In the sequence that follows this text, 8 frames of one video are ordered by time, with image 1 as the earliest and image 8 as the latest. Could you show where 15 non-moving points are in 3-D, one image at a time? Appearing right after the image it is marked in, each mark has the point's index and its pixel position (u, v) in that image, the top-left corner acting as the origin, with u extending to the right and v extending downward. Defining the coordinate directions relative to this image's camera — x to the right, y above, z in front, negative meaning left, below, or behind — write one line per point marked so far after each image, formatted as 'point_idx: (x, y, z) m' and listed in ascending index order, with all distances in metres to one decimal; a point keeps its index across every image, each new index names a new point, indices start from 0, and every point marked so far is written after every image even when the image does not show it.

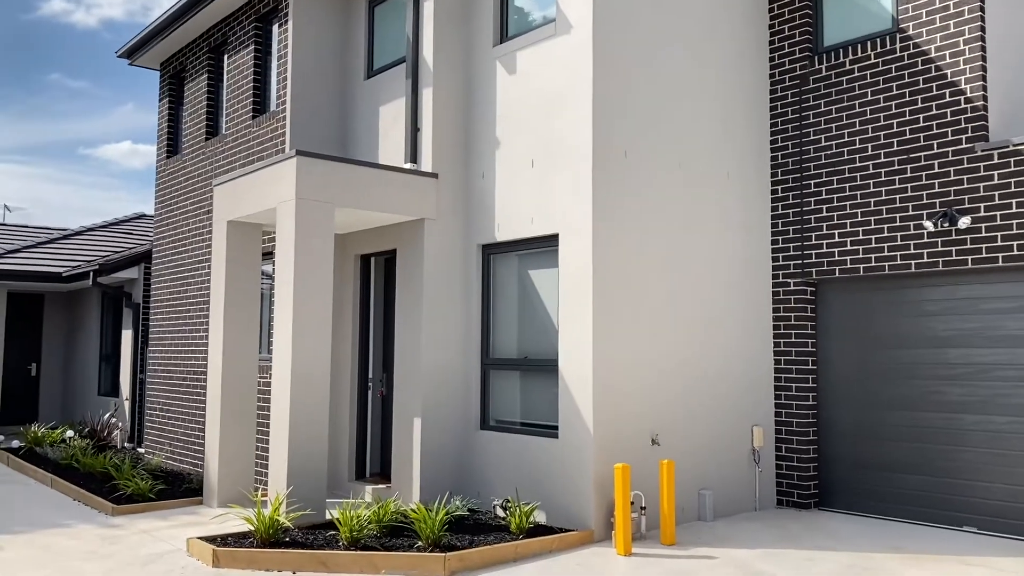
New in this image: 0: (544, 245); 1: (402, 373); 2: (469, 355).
0: (+0.3, +0.4, +8.1) m
1: (-1.1, -0.9, +8.6) m
2: (-0.4, -0.7, +8.7) m
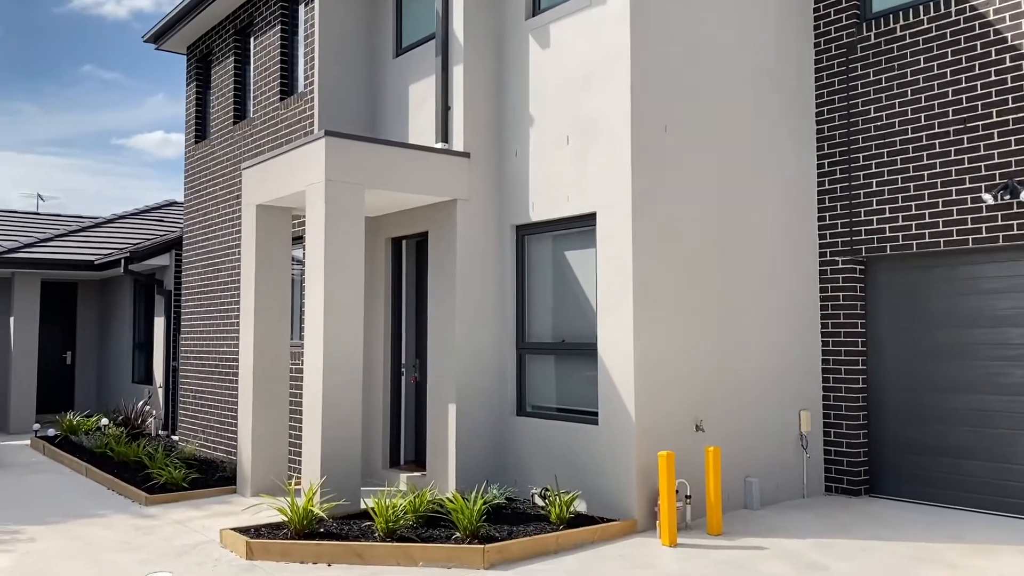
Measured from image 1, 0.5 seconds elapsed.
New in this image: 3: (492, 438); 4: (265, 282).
0: (+0.6, +0.6, +7.8) m
1: (-0.7, -0.7, +8.4) m
2: (-0.1, -0.5, +8.4) m
3: (-0.2, -1.5, +8.3) m
4: (-2.5, +0.1, +8.7) m
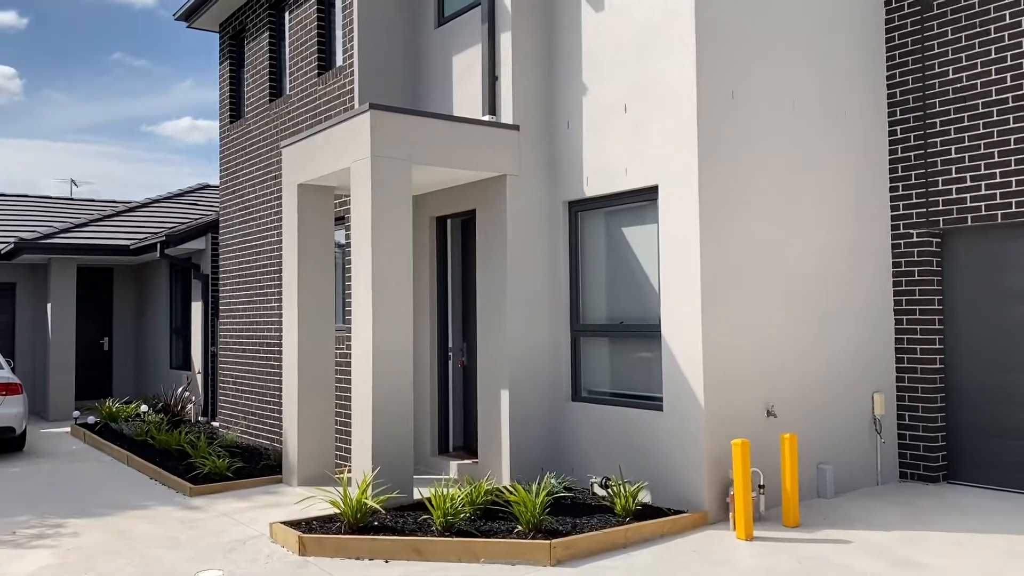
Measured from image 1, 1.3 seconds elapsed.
0: (+1.1, +0.8, +7.4) m
1: (-0.2, -0.5, +8.0) m
2: (+0.4, -0.3, +8.0) m
3: (+0.3, -1.3, +7.9) m
4: (-2.0, +0.2, +8.3) m
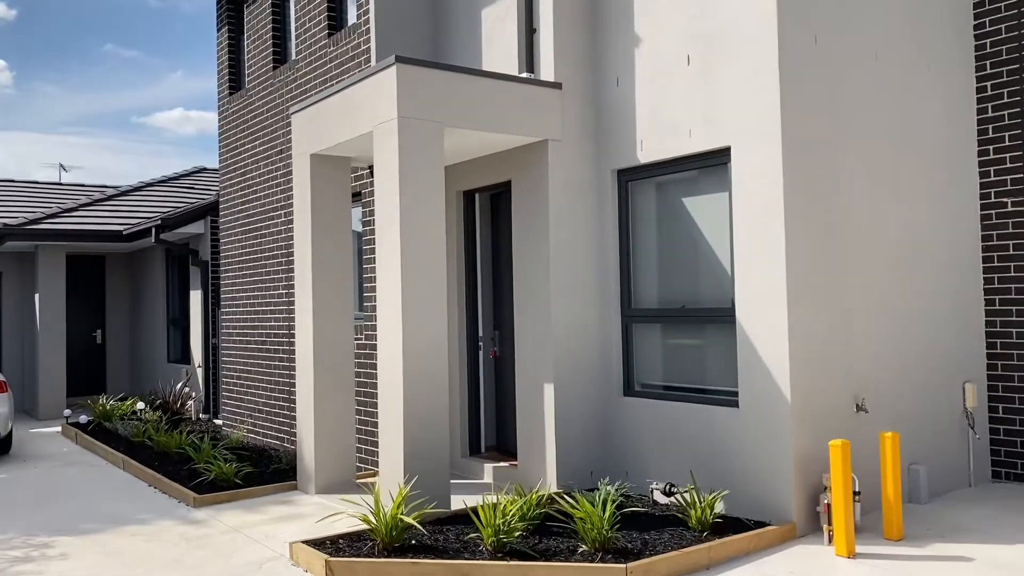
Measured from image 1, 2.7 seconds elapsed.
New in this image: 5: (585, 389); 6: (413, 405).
0: (+1.4, +0.9, +6.4) m
1: (+0.1, -0.4, +7.1) m
2: (+0.8, -0.2, +7.1) m
3: (+0.7, -1.1, +7.0) m
4: (-1.6, +0.4, +7.4) m
5: (+0.6, -0.8, +7.0) m
6: (-0.7, -0.8, +6.1) m
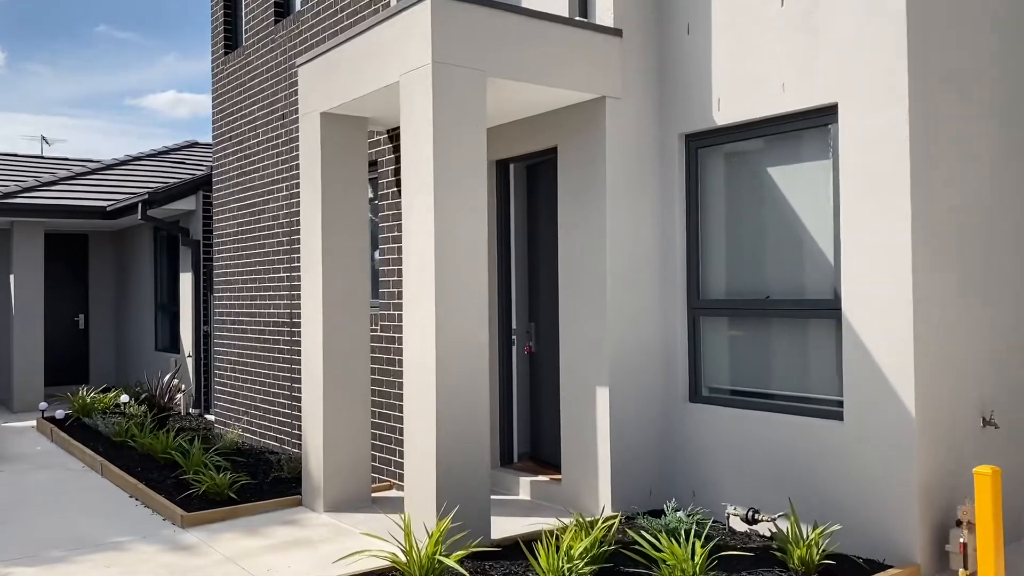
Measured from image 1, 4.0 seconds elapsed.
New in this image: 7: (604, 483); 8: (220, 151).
0: (+1.8, +1.0, +5.3) m
1: (+0.4, -0.3, +6.0) m
2: (+1.1, -0.1, +6.1) m
3: (+1.0, -1.0, +6.0) m
4: (-1.3, +0.5, +6.3) m
5: (+0.9, -0.7, +5.9) m
6: (-0.4, -0.7, +5.0) m
7: (+0.6, -1.3, +5.8) m
8: (-3.4, +1.6, +10.0) m
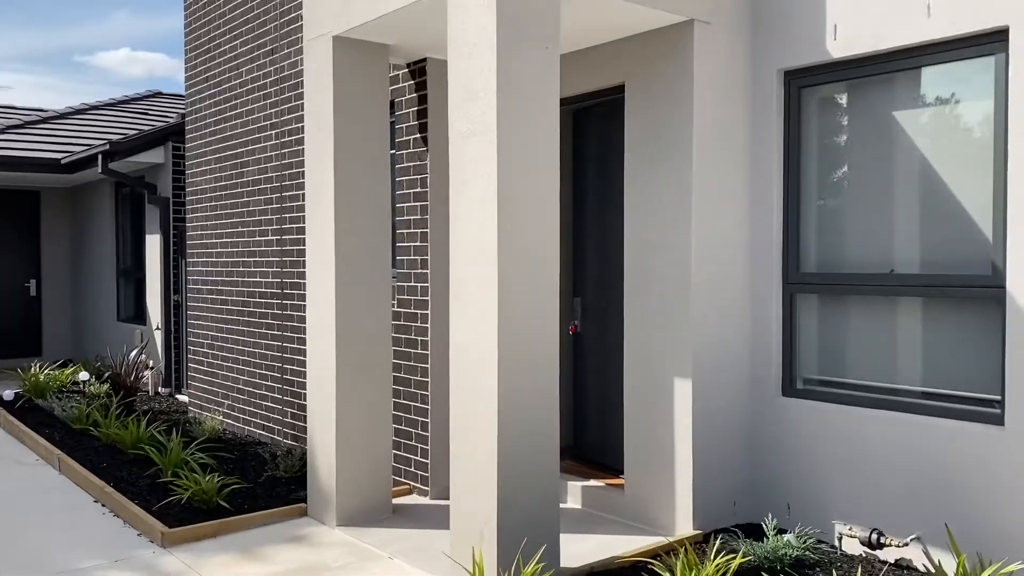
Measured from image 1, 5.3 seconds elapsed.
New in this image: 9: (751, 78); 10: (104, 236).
0: (+2.1, +1.1, +4.3) m
1: (+0.8, -0.1, +5.0) m
2: (+1.4, +0.1, +5.0) m
3: (+1.3, -0.8, +5.0) m
4: (-1.0, +0.7, +5.1) m
5: (+1.2, -0.6, +4.9) m
6: (0.0, -0.6, +3.9) m
7: (+0.9, -1.1, +4.8) m
8: (-3.2, +1.9, +8.7) m
9: (+1.4, +1.2, +5.0) m
10: (-5.5, +0.7, +11.6) m
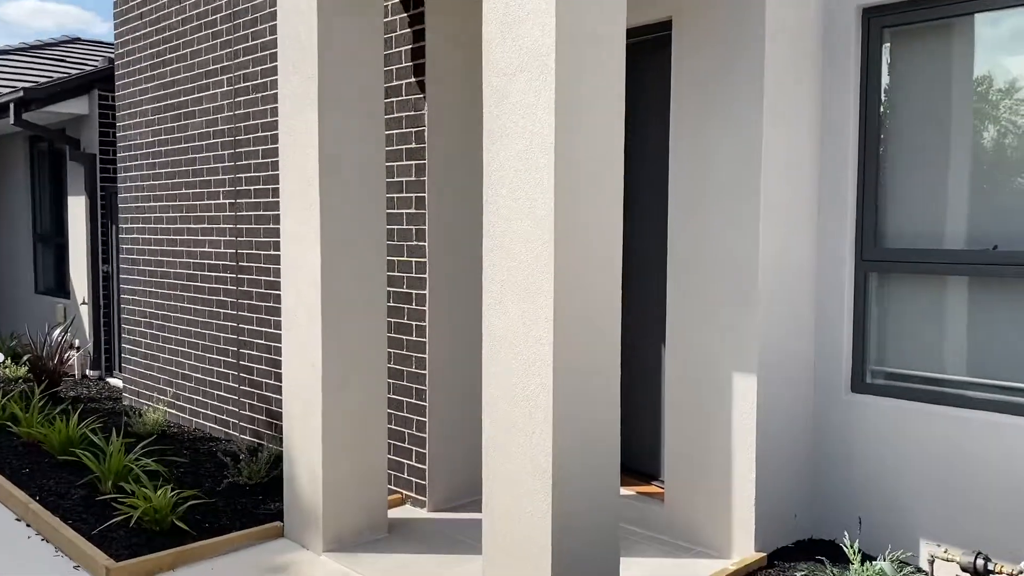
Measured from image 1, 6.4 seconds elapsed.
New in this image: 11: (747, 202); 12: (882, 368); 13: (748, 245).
0: (+2.3, +1.2, +3.6) m
1: (+0.9, 0.0, +4.2) m
2: (+1.6, +0.2, +4.3) m
3: (+1.5, -0.7, +4.3) m
4: (-0.8, +0.8, +4.2) m
5: (+1.4, -0.4, +4.2) m
6: (+0.2, -0.5, +3.1) m
7: (+1.1, -1.0, +4.0) m
8: (-3.3, +2.2, +7.5) m
9: (+1.5, +1.3, +4.2) m
10: (-5.9, +1.1, +10.3) m
11: (+1.1, +0.5, +4.0) m
12: (+1.8, -0.4, +4.2) m
13: (+1.1, +0.3, +4.0) m
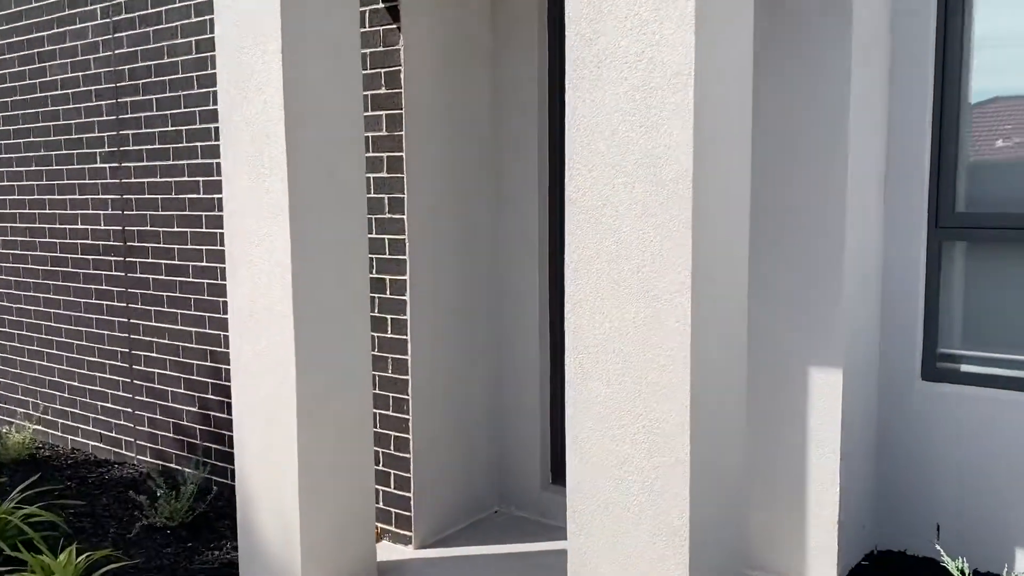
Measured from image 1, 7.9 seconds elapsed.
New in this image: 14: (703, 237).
0: (+2.5, +1.3, +3.1) m
1: (+1.0, +0.1, +3.5) m
2: (+1.6, +0.3, +3.7) m
3: (+1.5, -0.6, +3.7) m
4: (-0.7, +0.9, +3.1) m
5: (+1.5, -0.3, +3.5) m
6: (+0.5, -0.5, +2.3) m
7: (+1.2, -0.9, +3.4) m
8: (-3.8, +2.3, +5.8) m
9: (+1.6, +1.4, +3.5) m
10: (-6.8, +1.2, +8.2) m
11: (+1.2, +0.6, +3.3) m
12: (+1.9, -0.3, +3.7) m
13: (+1.2, +0.4, +3.3) m
14: (+0.5, +0.2, +2.3) m
